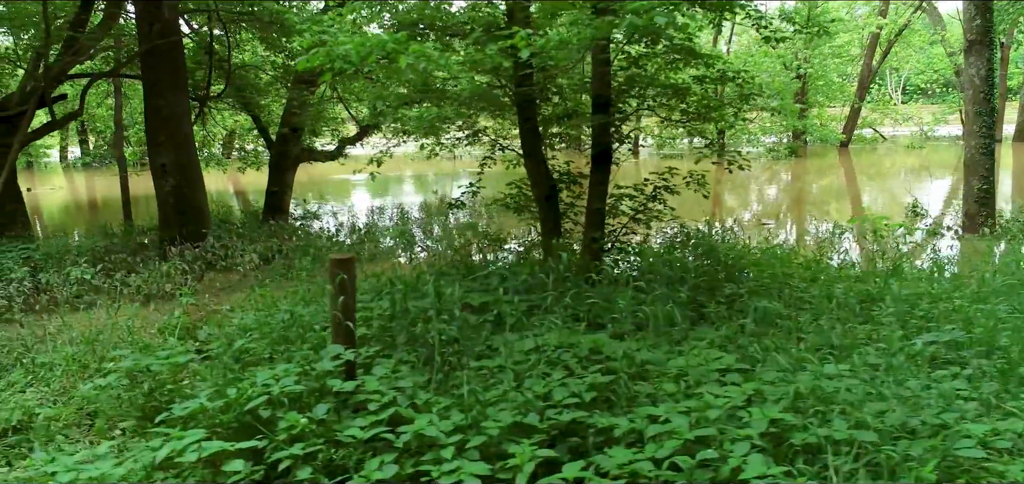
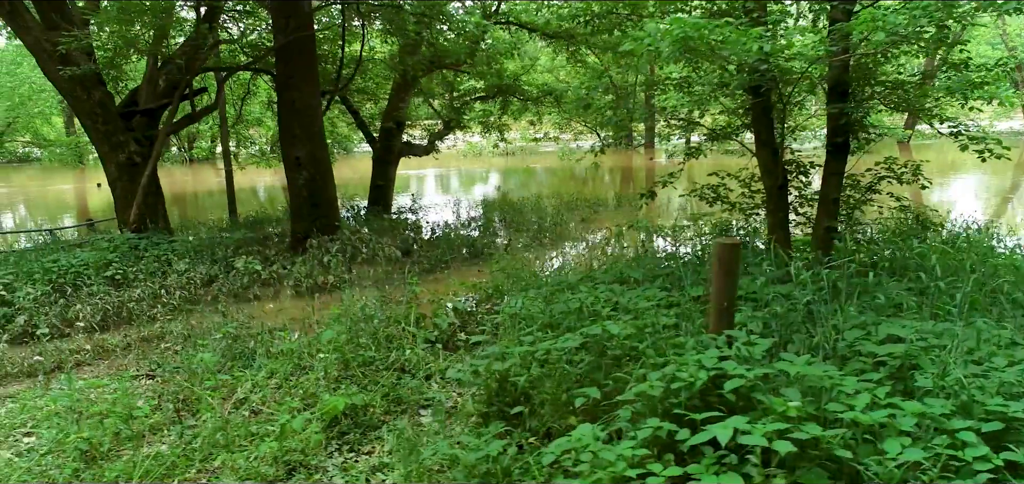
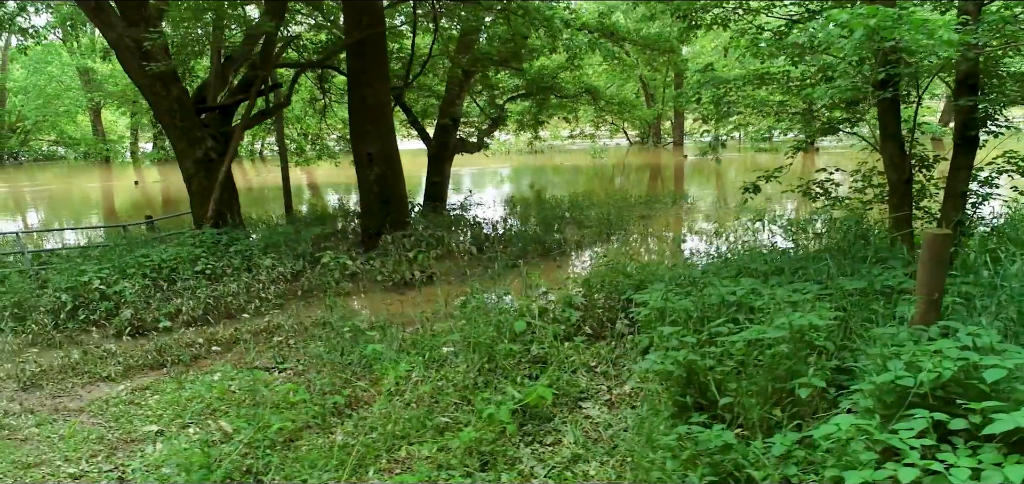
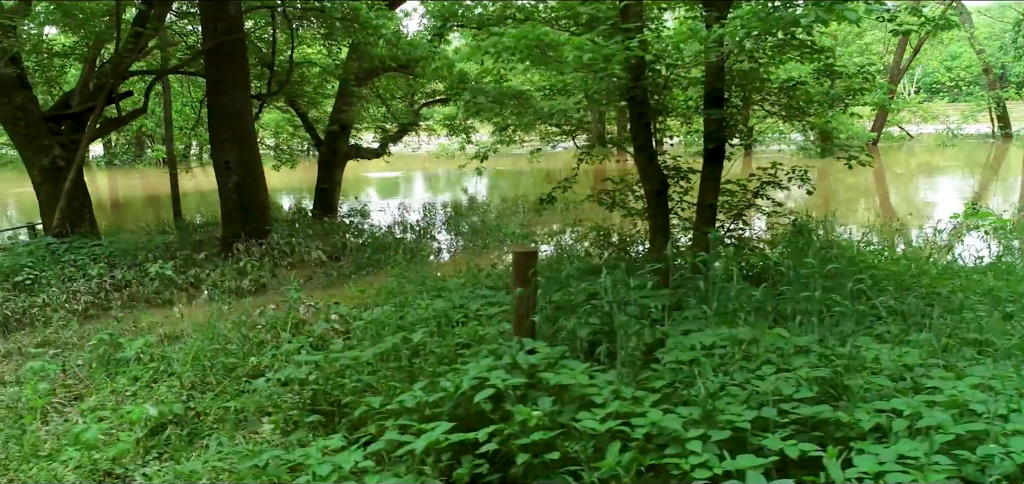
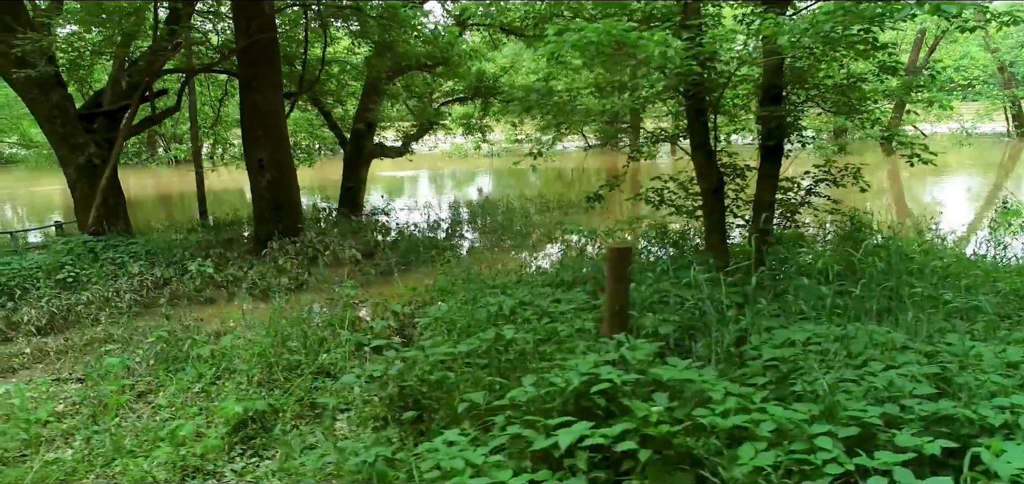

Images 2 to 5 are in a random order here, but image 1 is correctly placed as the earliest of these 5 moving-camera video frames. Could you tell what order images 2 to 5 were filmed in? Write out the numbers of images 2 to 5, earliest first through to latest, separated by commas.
4, 5, 2, 3
